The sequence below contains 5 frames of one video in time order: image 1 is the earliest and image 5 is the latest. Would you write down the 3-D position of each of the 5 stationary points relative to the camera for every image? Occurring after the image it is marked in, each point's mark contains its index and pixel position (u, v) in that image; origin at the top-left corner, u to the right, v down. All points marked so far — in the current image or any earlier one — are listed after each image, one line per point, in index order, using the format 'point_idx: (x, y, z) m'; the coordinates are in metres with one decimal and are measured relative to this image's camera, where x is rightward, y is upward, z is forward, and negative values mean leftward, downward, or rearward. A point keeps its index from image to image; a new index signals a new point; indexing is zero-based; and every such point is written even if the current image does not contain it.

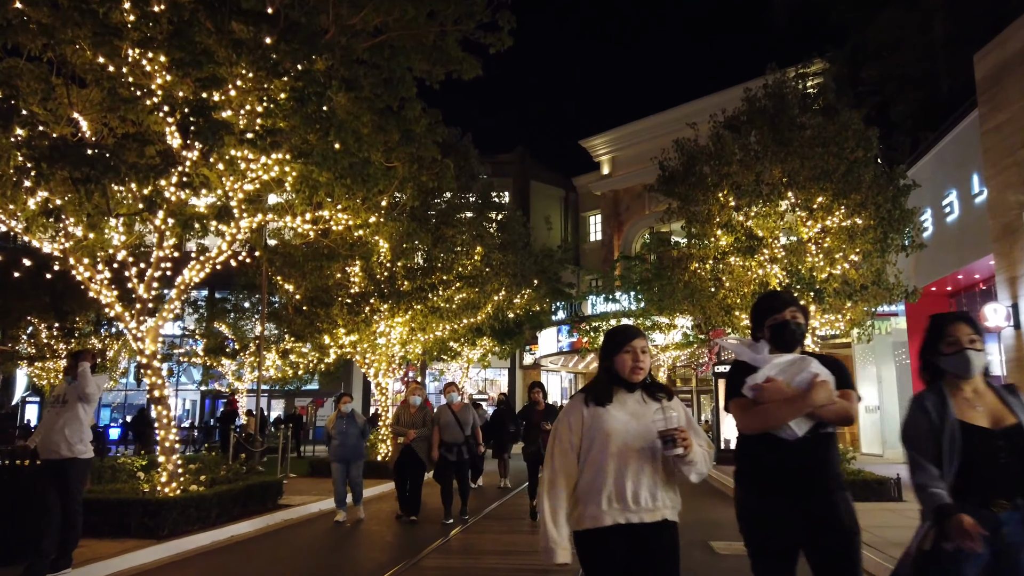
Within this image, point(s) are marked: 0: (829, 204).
0: (+6.4, +1.7, +15.2) m
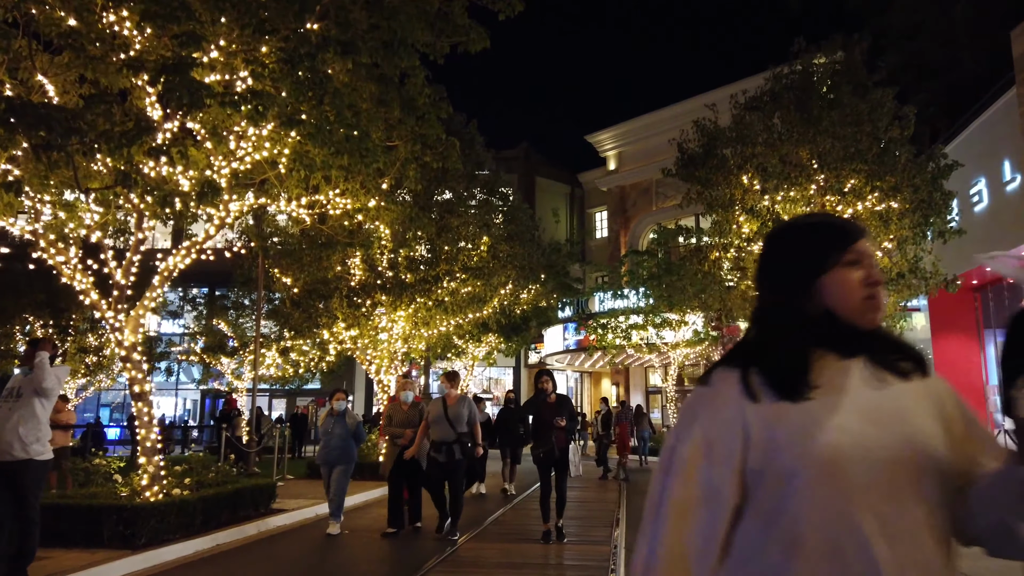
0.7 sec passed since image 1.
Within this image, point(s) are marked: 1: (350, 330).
0: (+6.6, +1.9, +14.2) m
1: (-4.1, -1.1, +19.5) m
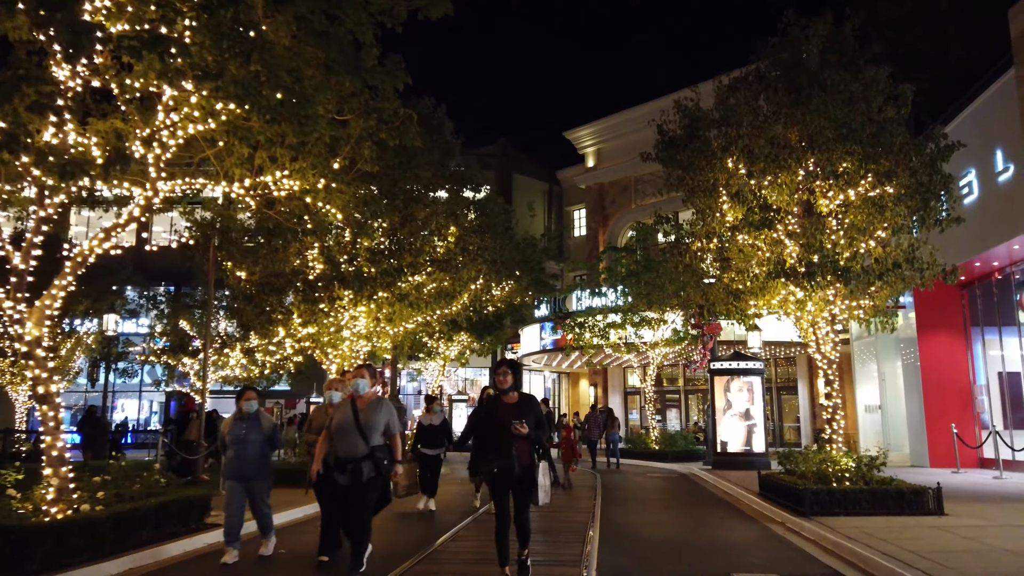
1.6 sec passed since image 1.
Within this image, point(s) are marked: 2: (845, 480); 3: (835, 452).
0: (+6.0, +2.1, +13.1) m
1: (-4.9, -1.0, +18.2) m
2: (+5.7, -3.3, +13.1) m
3: (+6.0, -3.0, +13.9) m
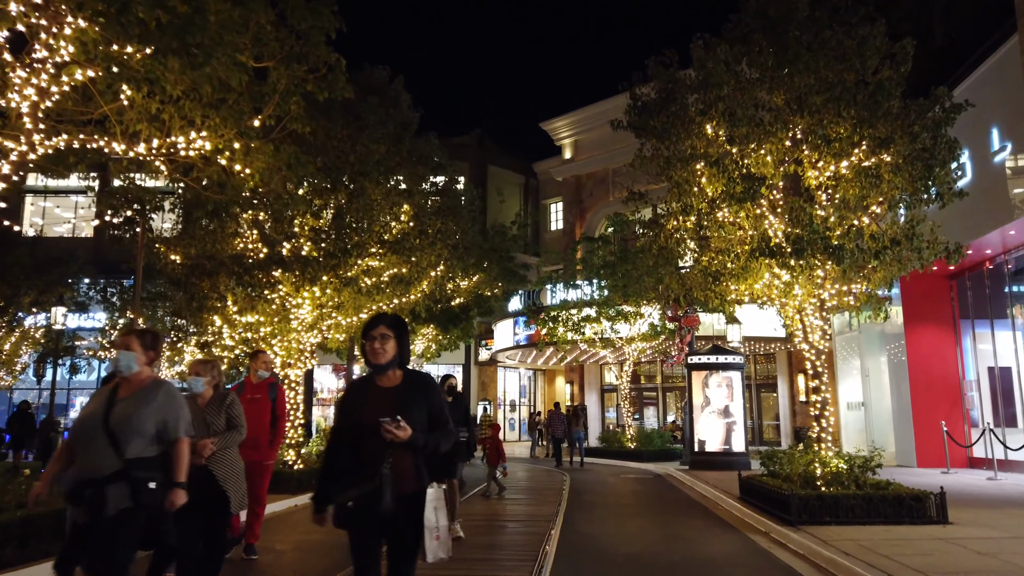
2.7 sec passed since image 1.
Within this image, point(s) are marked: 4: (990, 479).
0: (+5.2, +2.4, +11.7) m
1: (-5.8, -0.6, +16.5) m
2: (+5.0, -3.0, +11.6) m
3: (+5.2, -2.7, +12.4) m
4: (+12.0, -4.8, +18.9) m
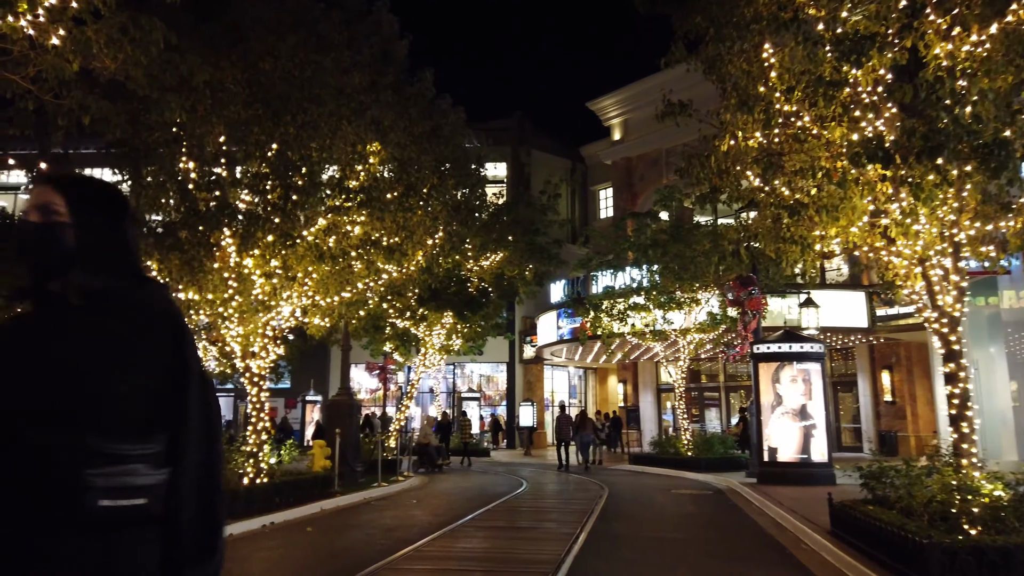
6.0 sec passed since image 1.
0: (+4.9, +3.1, +7.4) m
1: (-5.7, -0.1, +13.1) m
2: (+4.7, -2.3, +7.4) m
3: (+5.0, -2.0, +8.2) m
4: (+12.3, -4.0, +14.1) m
